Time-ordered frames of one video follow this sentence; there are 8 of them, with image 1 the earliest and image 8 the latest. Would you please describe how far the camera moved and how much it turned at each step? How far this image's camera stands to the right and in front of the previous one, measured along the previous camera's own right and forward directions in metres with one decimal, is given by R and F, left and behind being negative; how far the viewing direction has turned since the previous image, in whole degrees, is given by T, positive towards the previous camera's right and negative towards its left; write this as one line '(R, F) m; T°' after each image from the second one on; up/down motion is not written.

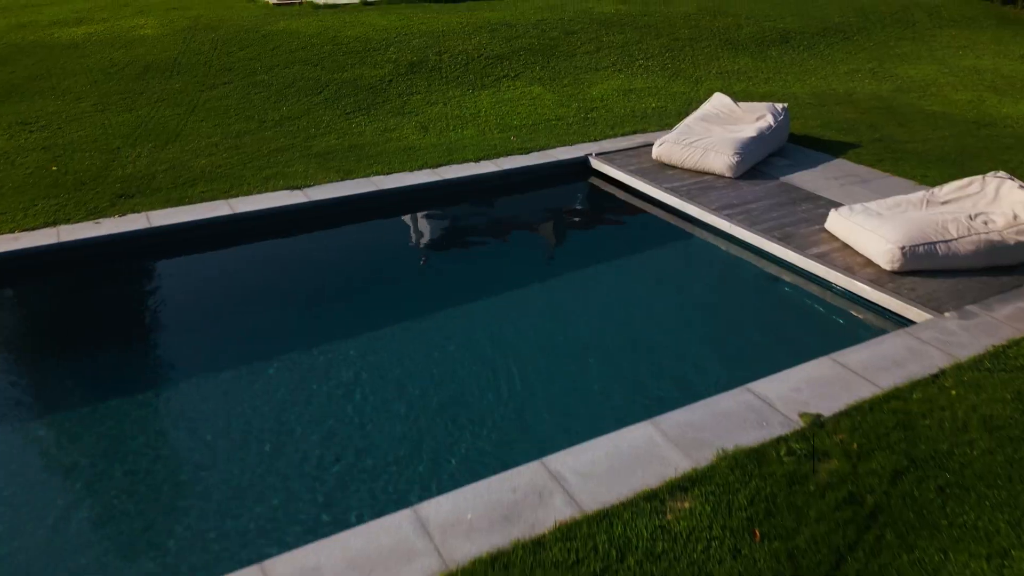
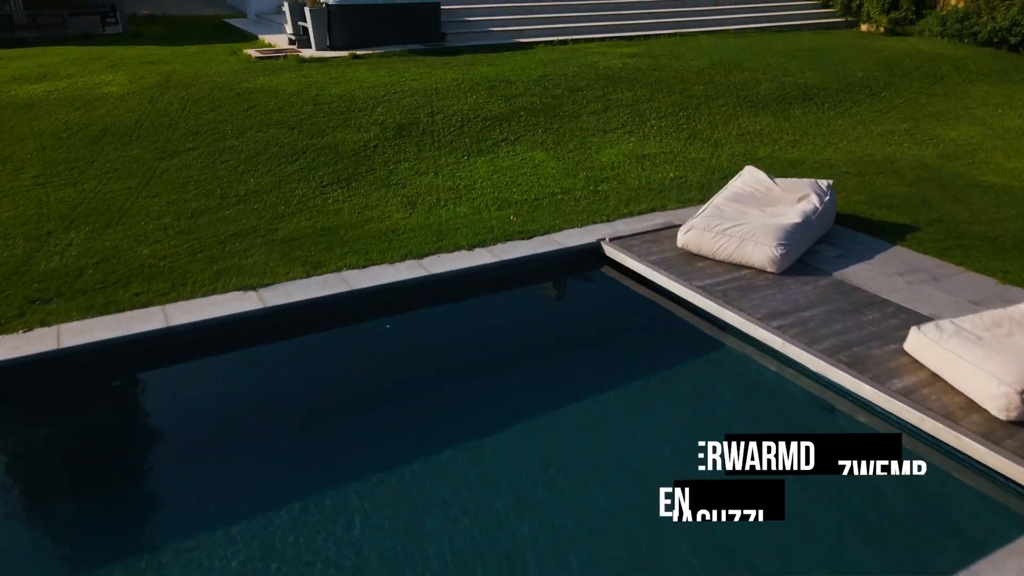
(0.0, +1.1) m; 0°
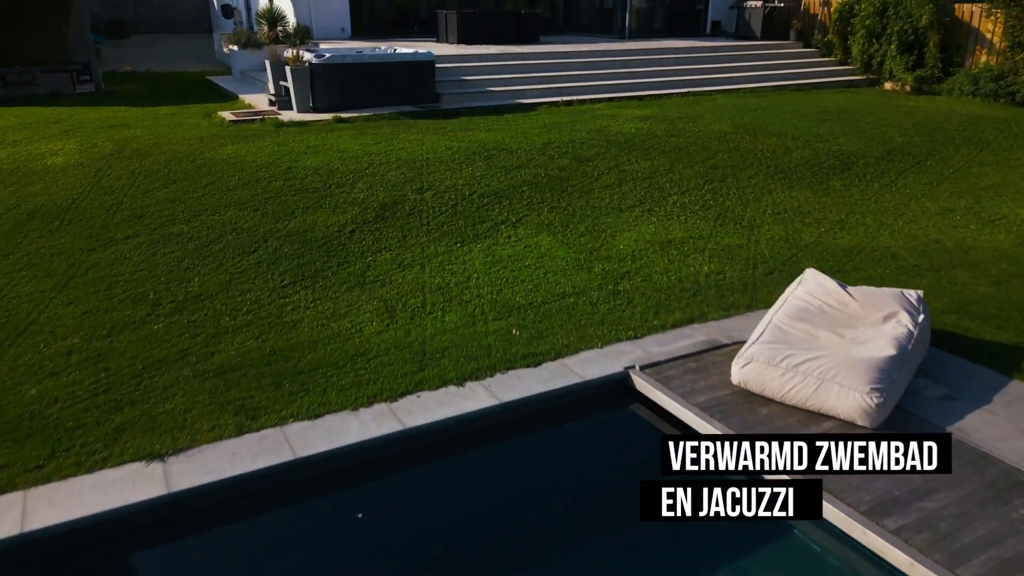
(0.0, +1.4) m; 0°
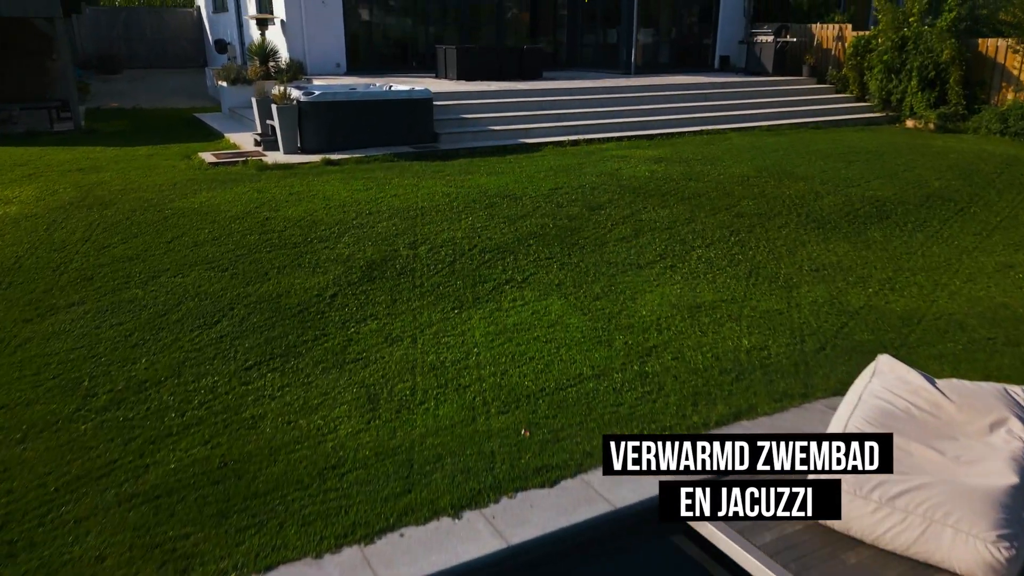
(-0.1, +0.9) m; 0°
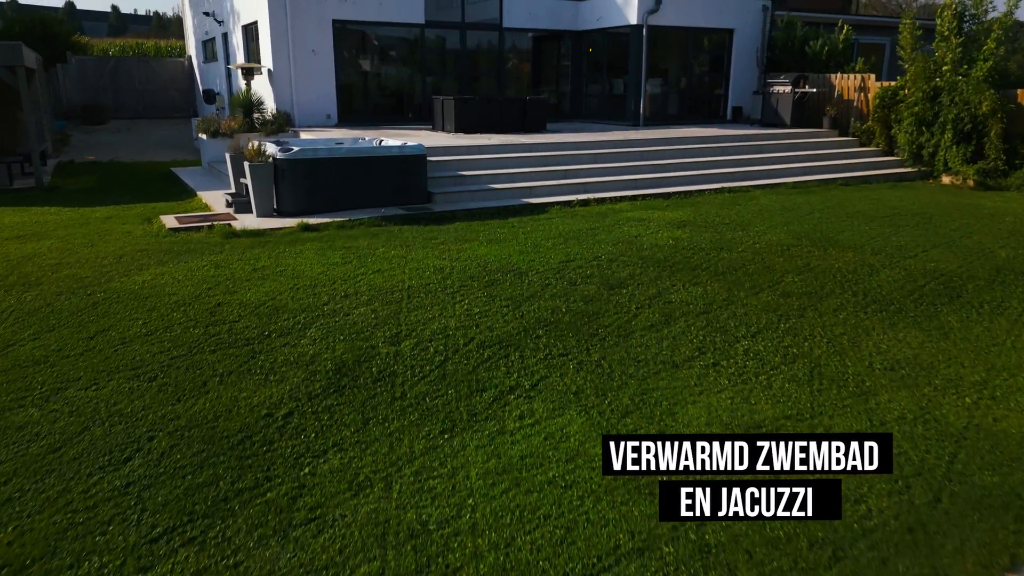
(0.0, +1.4) m; 0°
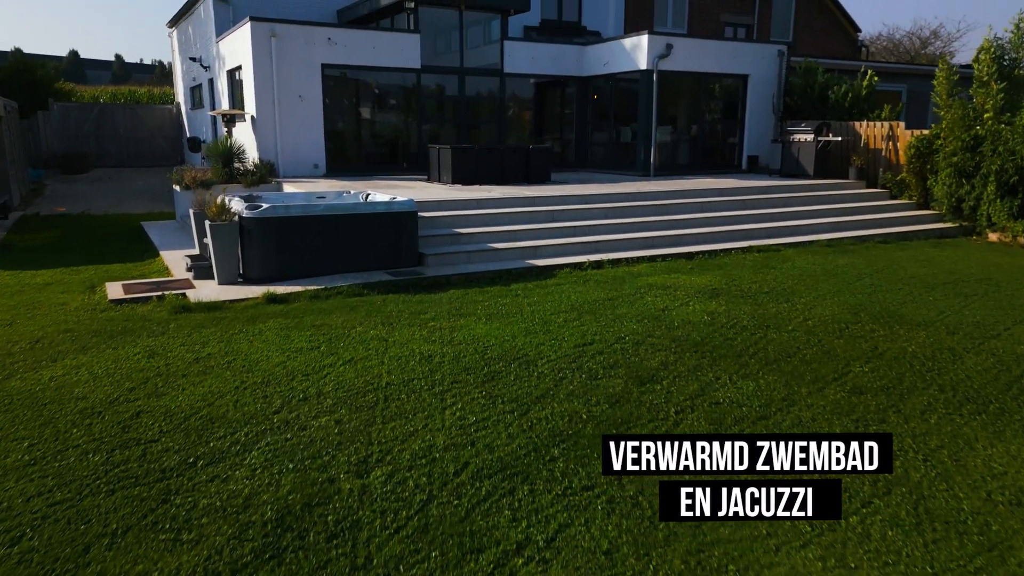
(0.0, +1.4) m; 0°
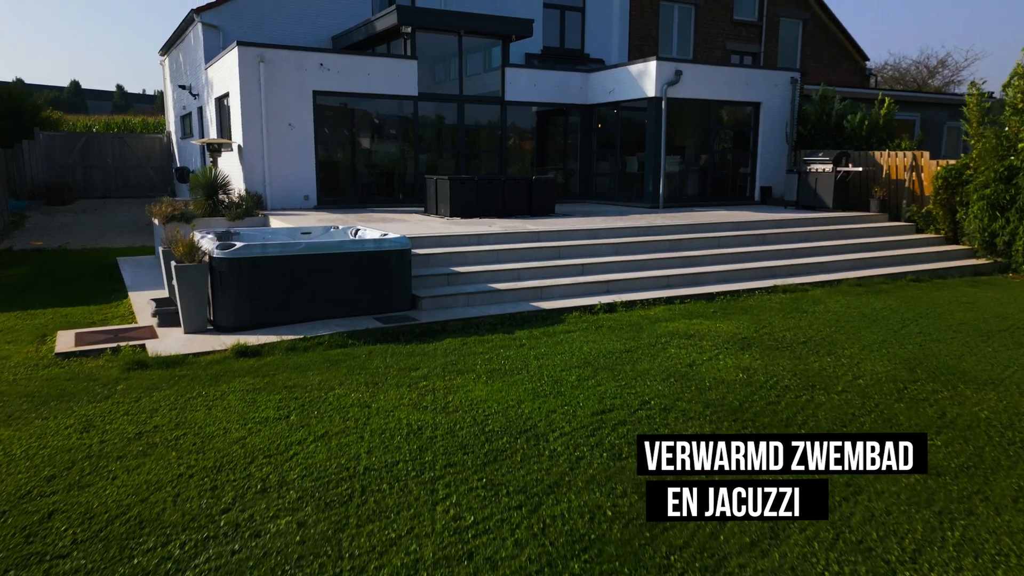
(0.0, +0.9) m; 0°
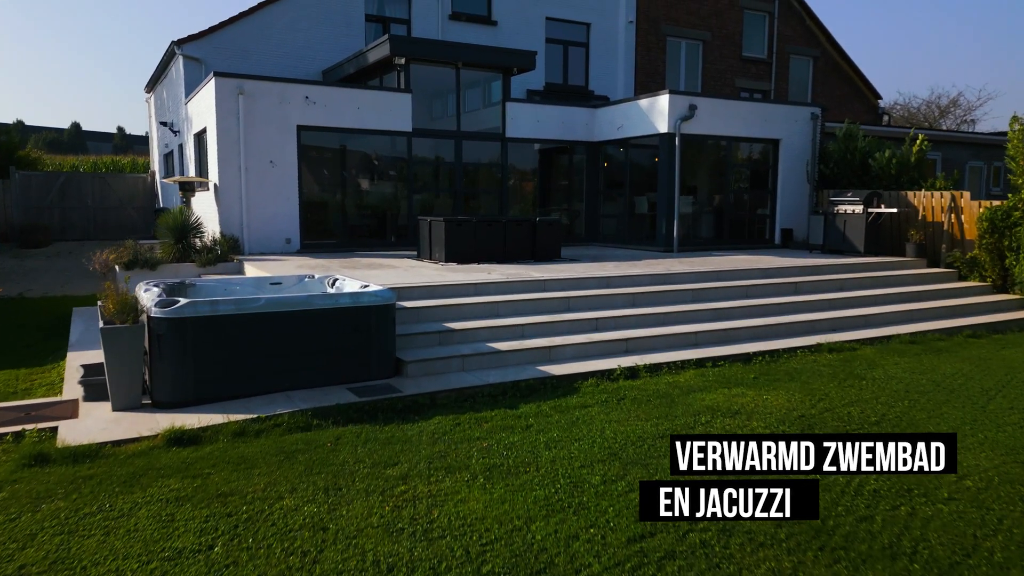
(0.0, +1.3) m; 0°
